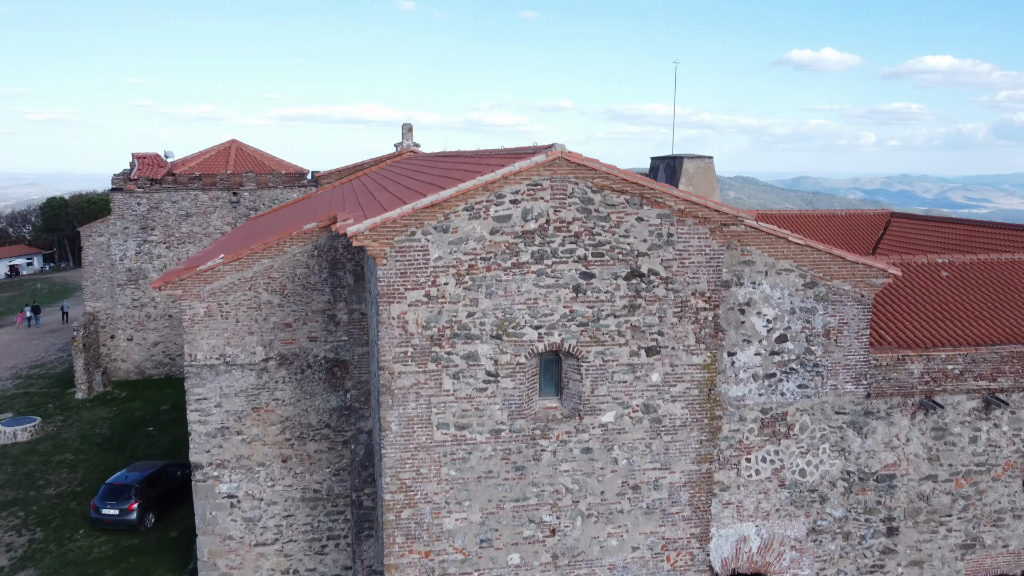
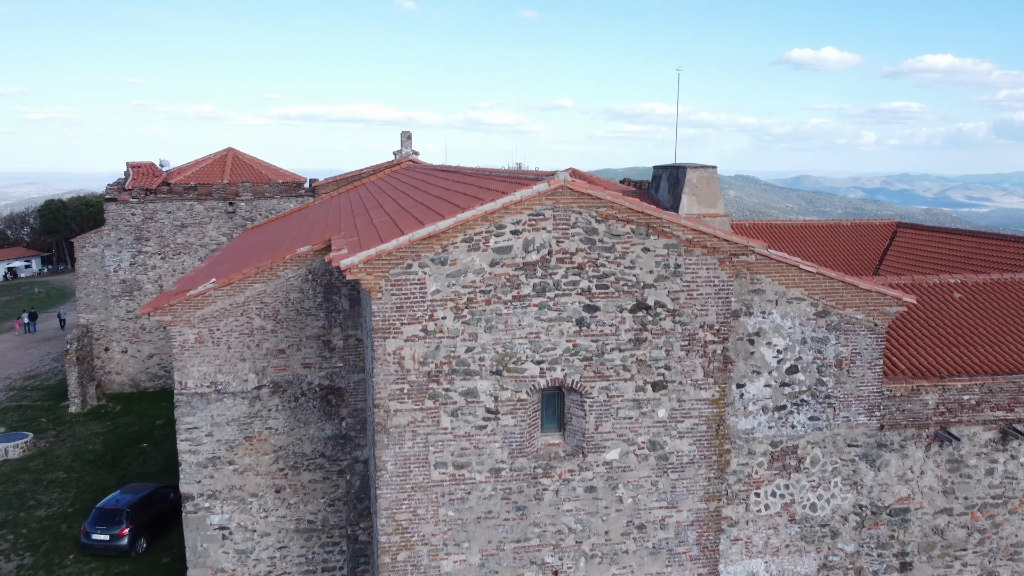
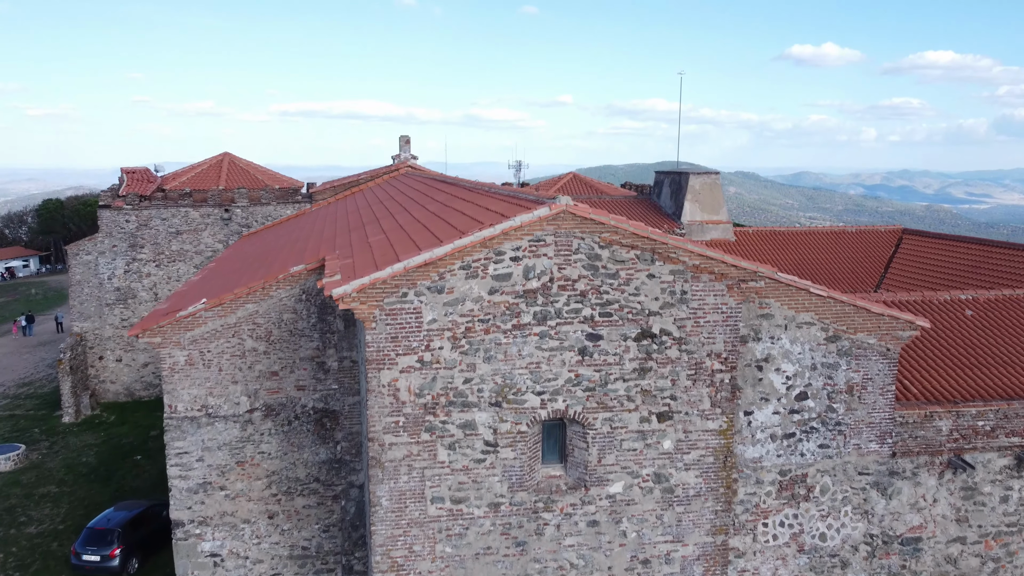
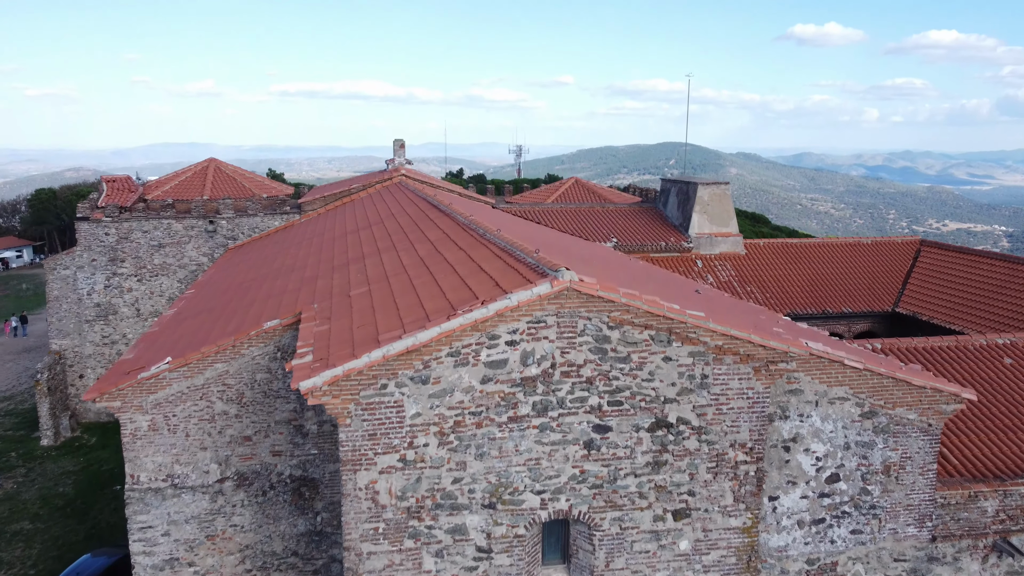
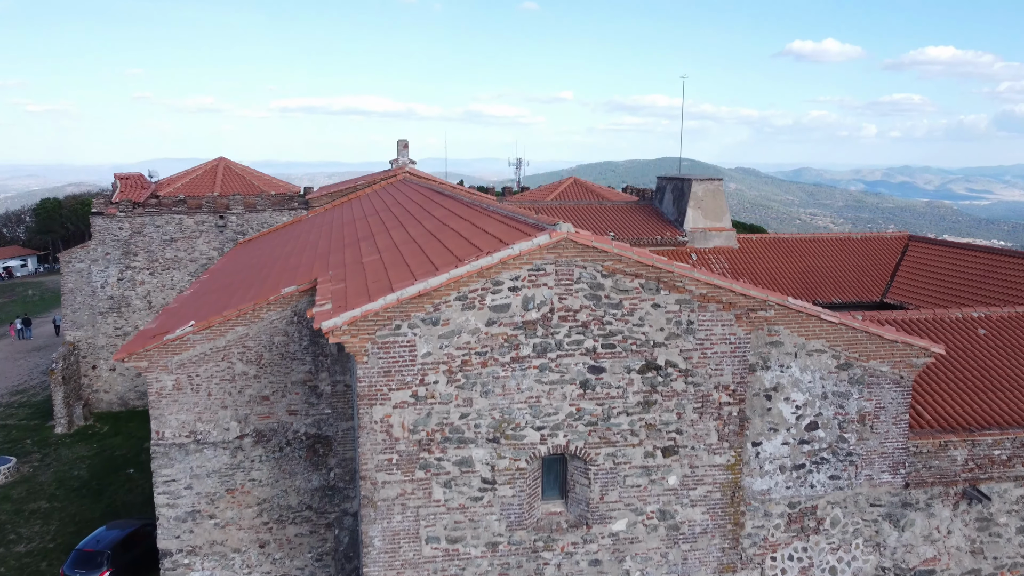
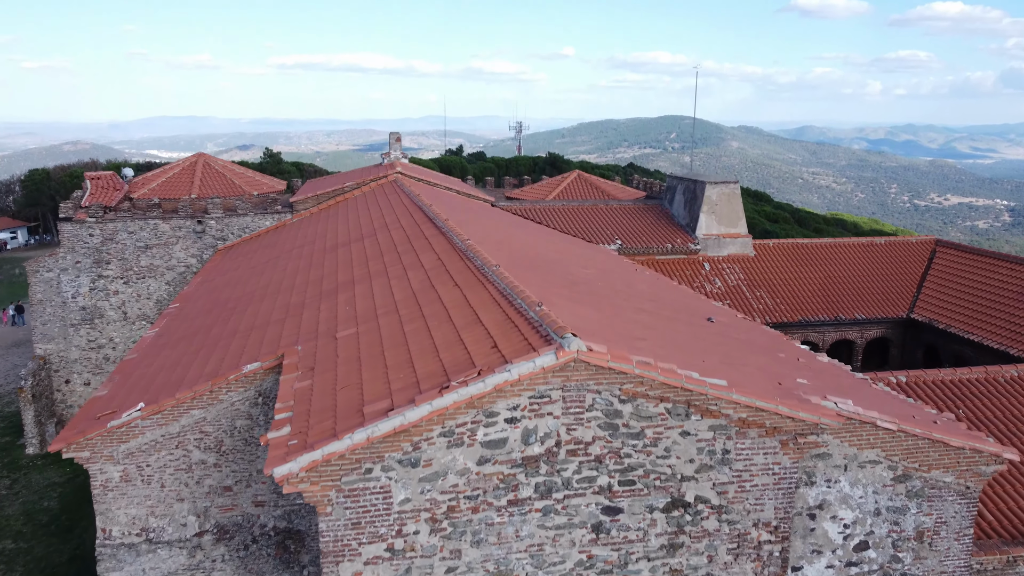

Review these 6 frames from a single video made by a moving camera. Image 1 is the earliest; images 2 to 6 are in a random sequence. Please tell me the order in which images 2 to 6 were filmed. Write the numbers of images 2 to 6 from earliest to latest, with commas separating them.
2, 3, 5, 4, 6
